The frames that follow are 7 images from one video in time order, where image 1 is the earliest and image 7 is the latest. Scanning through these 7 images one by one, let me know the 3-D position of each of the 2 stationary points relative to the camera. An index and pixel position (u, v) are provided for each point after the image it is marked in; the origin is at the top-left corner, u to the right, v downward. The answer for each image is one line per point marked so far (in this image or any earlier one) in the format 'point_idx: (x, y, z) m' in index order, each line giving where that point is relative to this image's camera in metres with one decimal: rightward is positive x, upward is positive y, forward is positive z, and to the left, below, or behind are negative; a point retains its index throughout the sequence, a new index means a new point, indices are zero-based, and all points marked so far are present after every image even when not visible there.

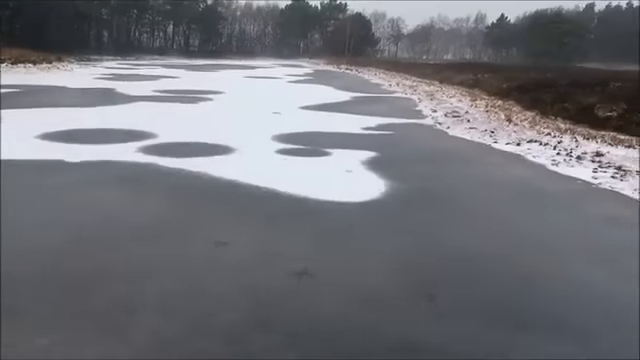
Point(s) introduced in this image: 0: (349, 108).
0: (+0.7, +1.8, +15.7) m
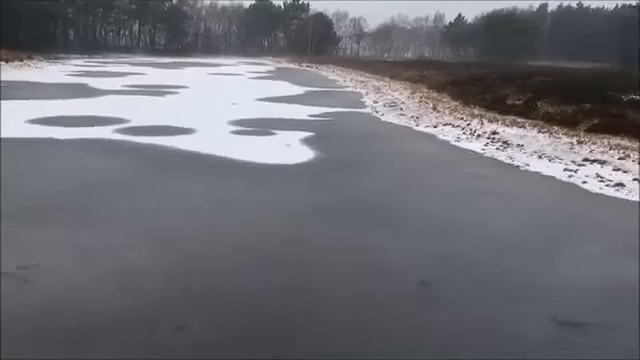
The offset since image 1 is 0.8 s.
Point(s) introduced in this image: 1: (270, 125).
0: (-0.6, +2.2, +17.7) m
1: (-1.0, +1.0, +12.1) m
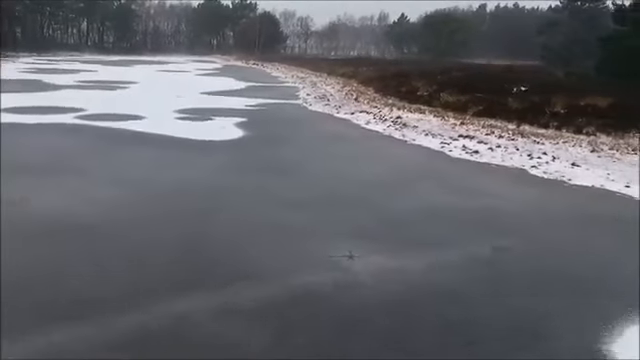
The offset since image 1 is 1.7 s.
0: (-2.5, +2.7, +19.6) m
1: (-2.4, +1.4, +14.0) m
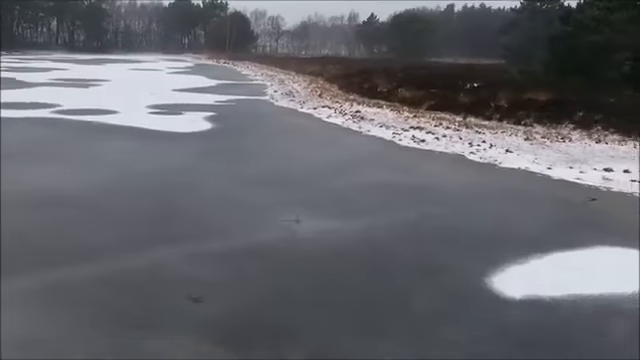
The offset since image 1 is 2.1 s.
0: (-3.5, +2.9, +20.4) m
1: (-3.3, +1.6, +14.8) m
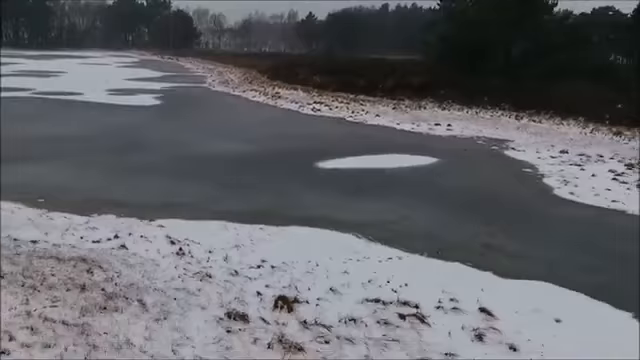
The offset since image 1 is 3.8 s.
0: (-6.1, +3.7, +23.8) m
1: (-5.3, +2.5, +18.2) m
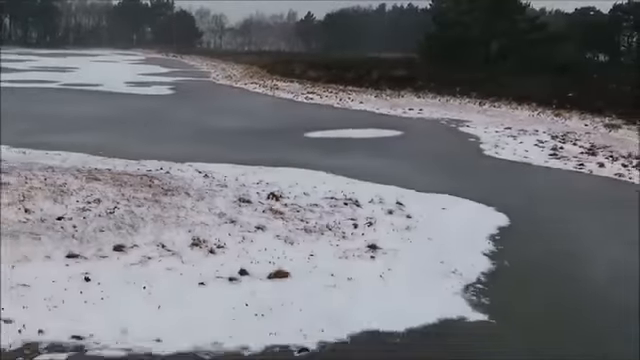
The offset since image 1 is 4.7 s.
0: (-6.3, +4.3, +26.0) m
1: (-5.6, +3.1, +20.4) m
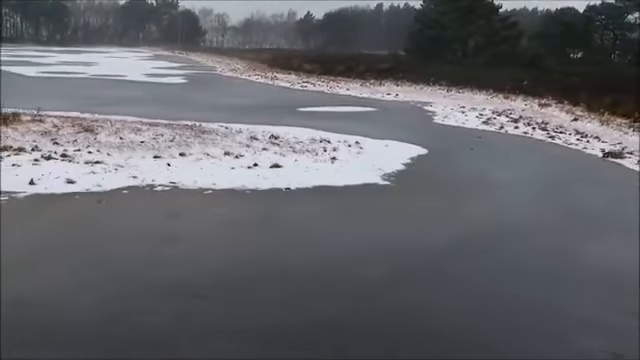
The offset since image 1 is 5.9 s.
0: (-6.5, +5.0, +28.9) m
1: (-5.8, +3.8, +23.3) m
